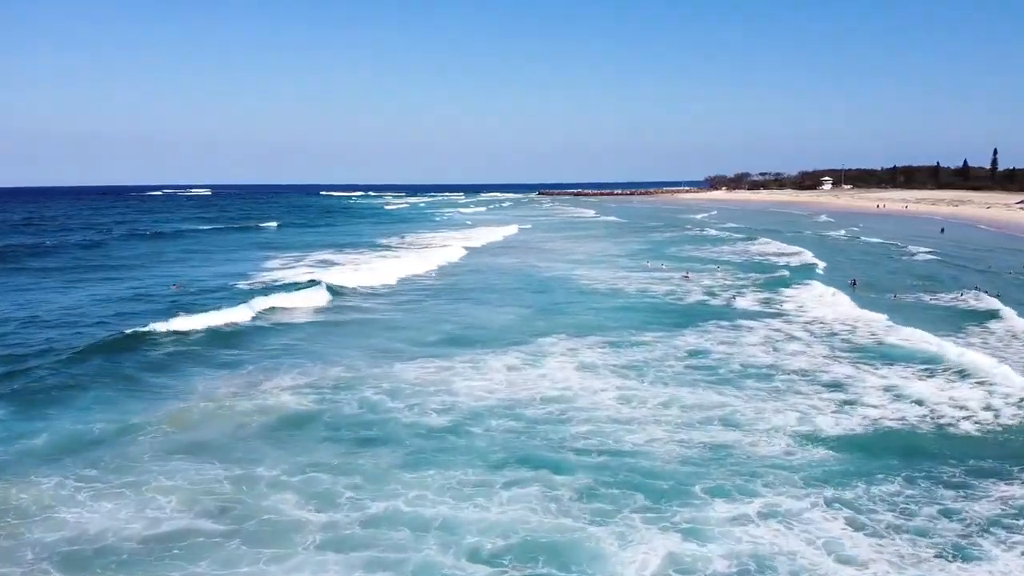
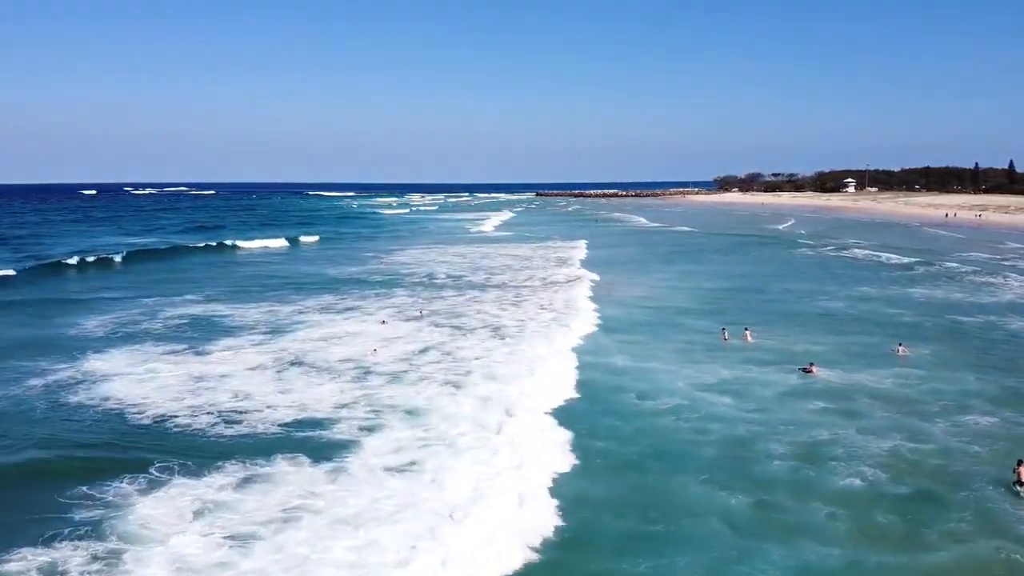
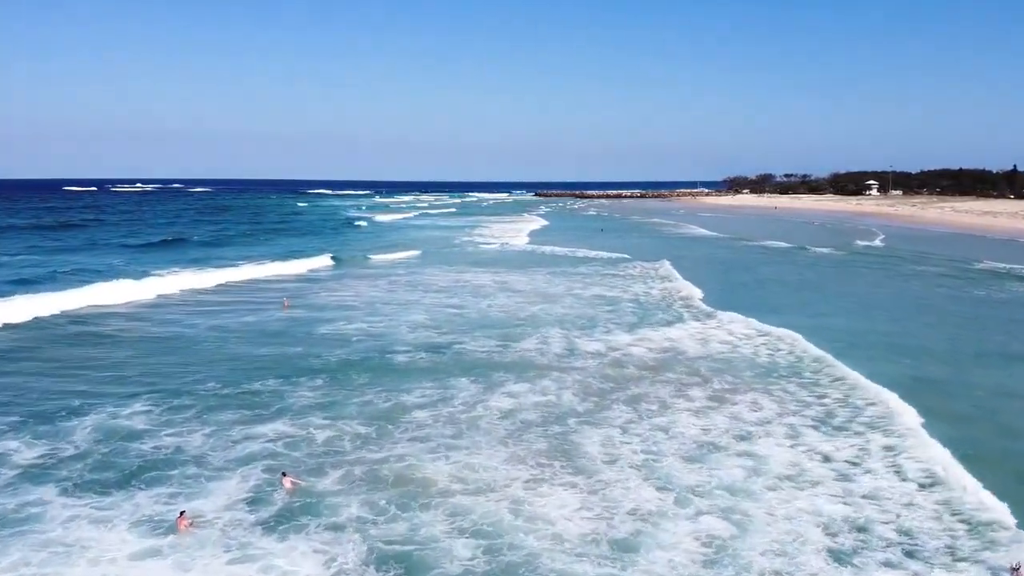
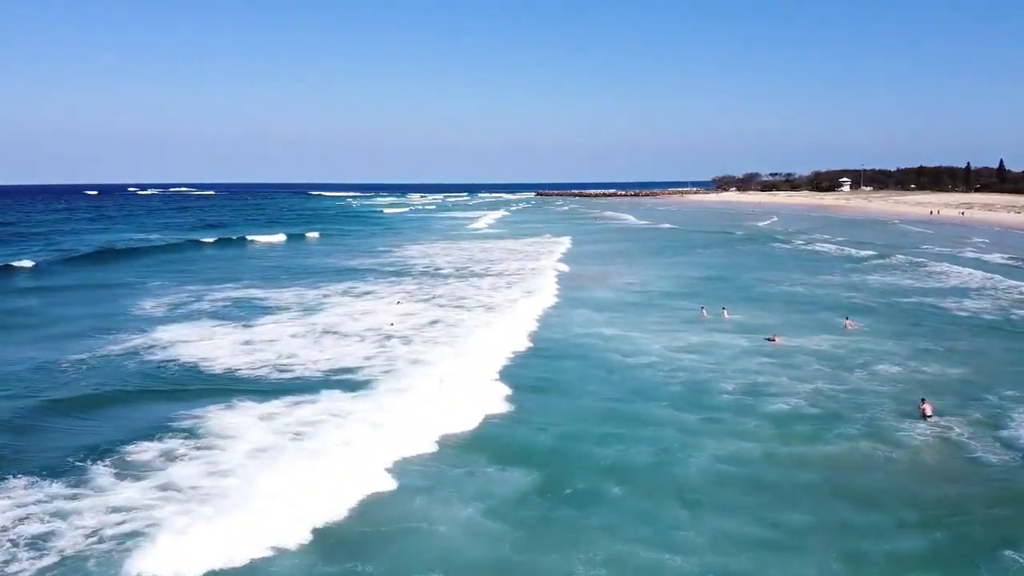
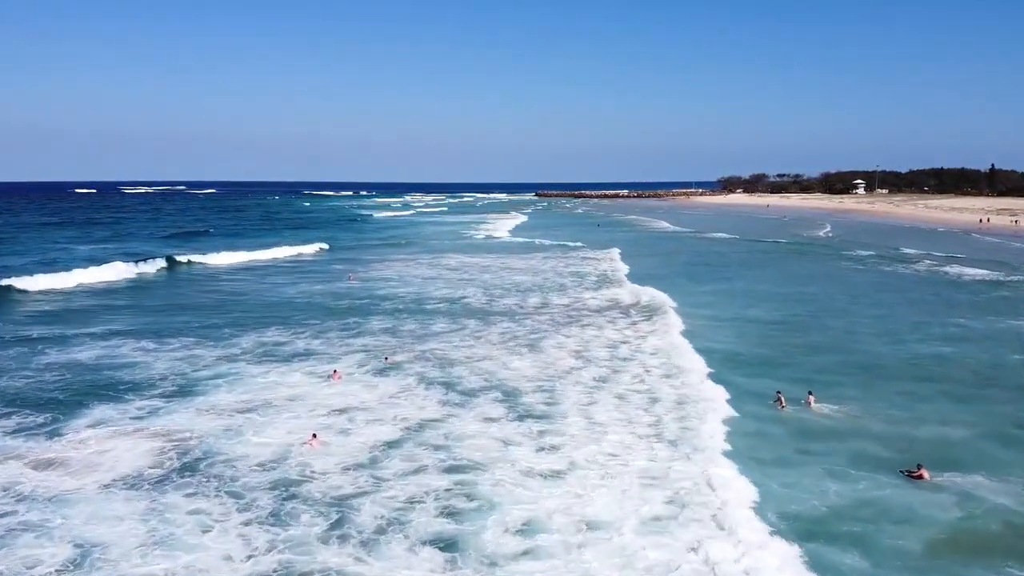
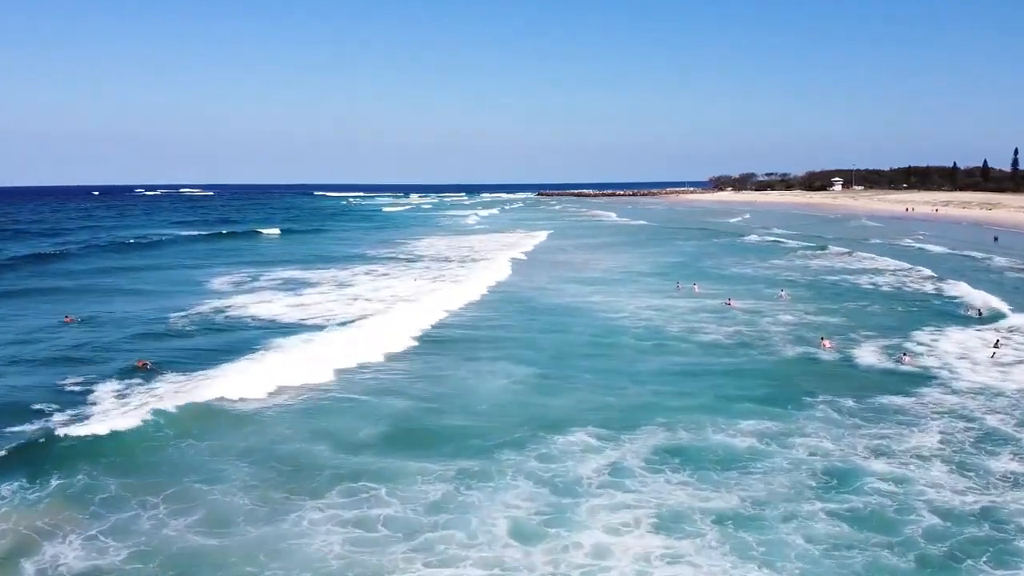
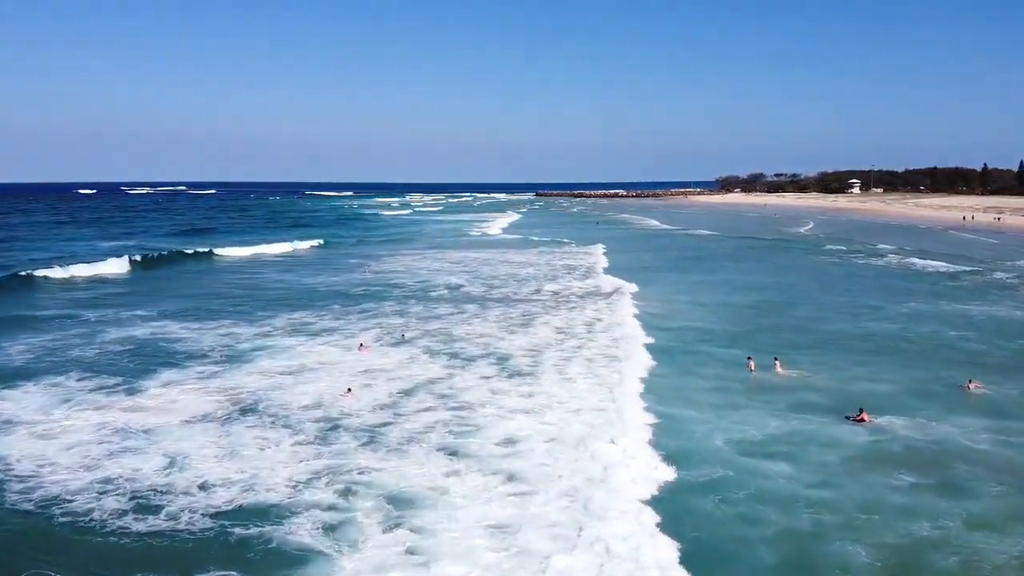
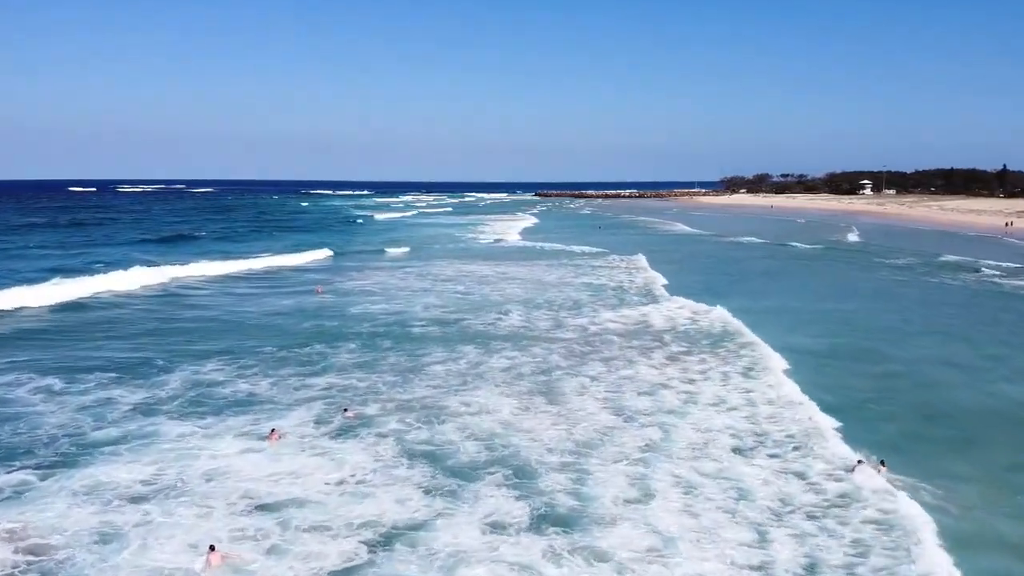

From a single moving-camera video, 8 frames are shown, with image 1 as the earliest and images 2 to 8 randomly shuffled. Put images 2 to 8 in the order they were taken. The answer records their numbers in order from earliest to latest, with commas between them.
6, 4, 2, 7, 5, 8, 3
